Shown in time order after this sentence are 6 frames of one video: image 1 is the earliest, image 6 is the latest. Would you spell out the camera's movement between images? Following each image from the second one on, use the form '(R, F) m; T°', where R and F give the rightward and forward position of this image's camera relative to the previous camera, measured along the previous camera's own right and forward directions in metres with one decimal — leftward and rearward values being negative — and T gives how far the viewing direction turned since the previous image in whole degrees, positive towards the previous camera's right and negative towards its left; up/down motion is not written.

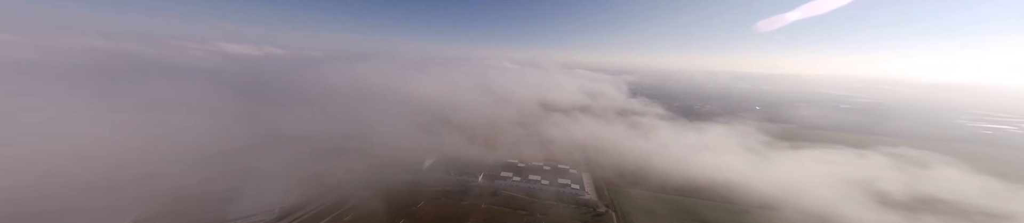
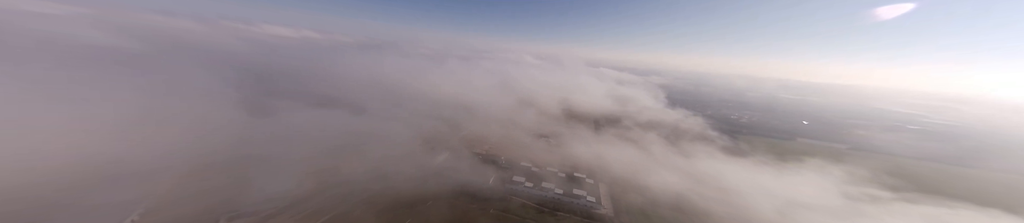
(-0.1, +0.7) m; -4°
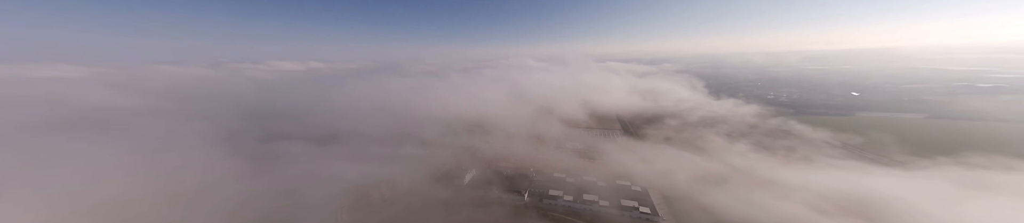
(-0.4, +0.9) m; -2°
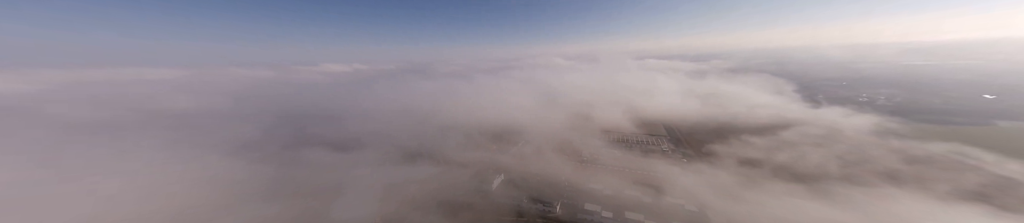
(-0.2, +0.8) m; -7°
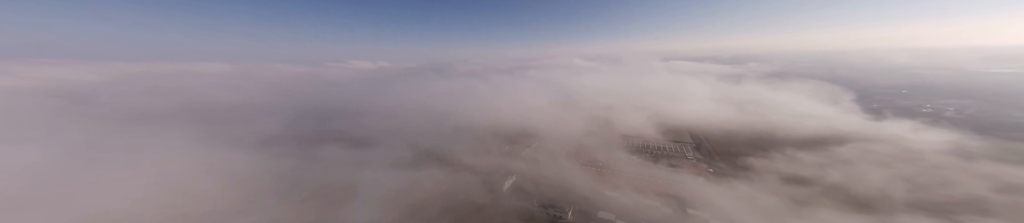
(+0.1, +0.2) m; -4°
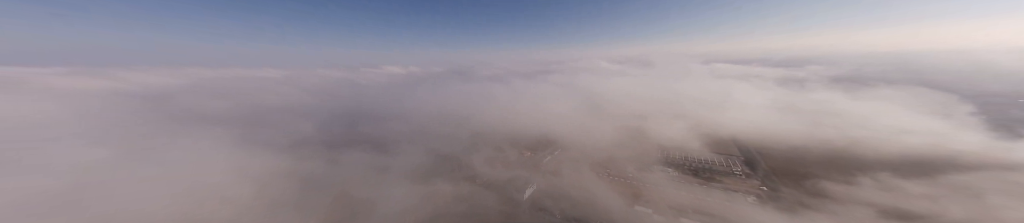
(0.0, +0.3) m; -6°
